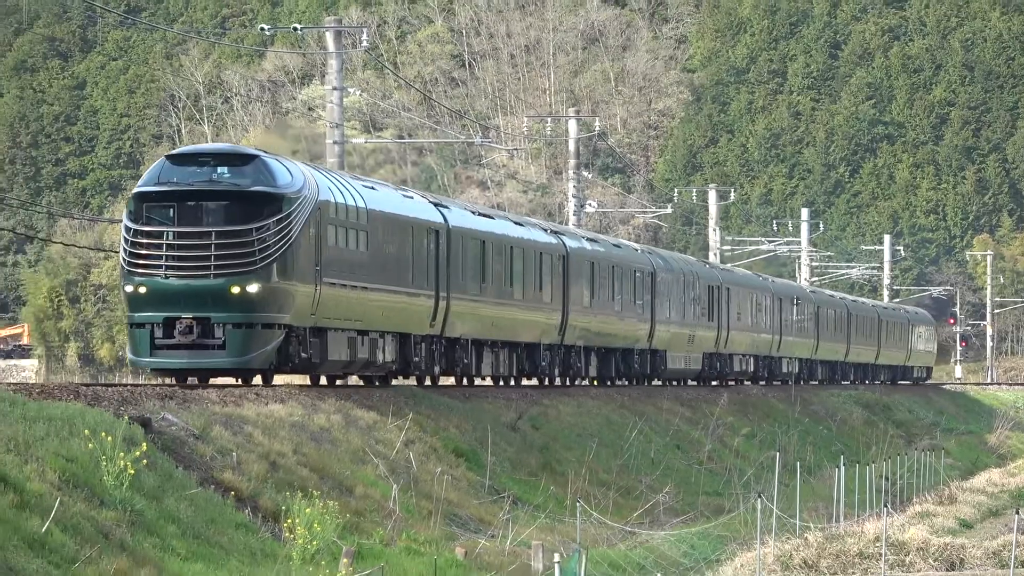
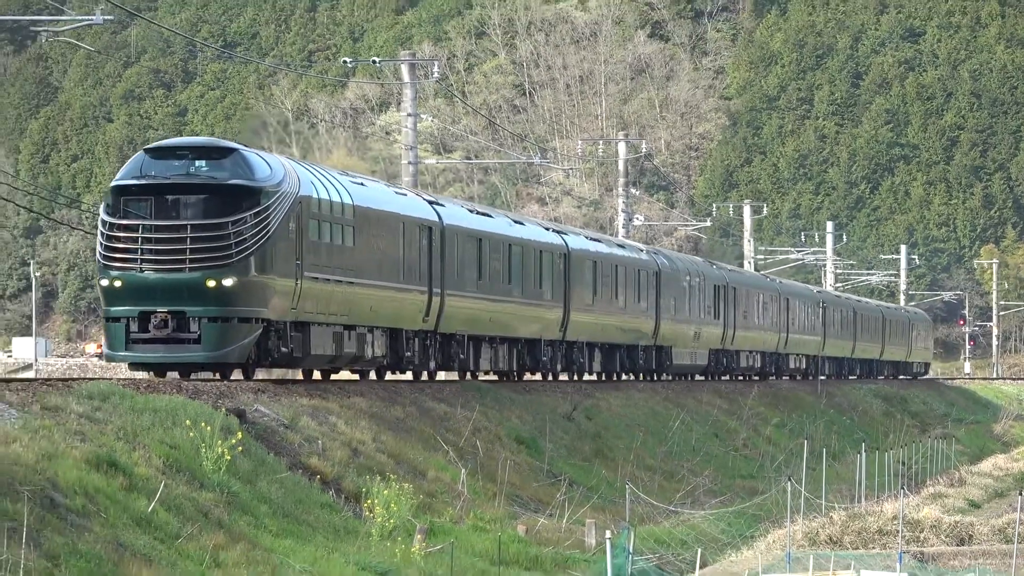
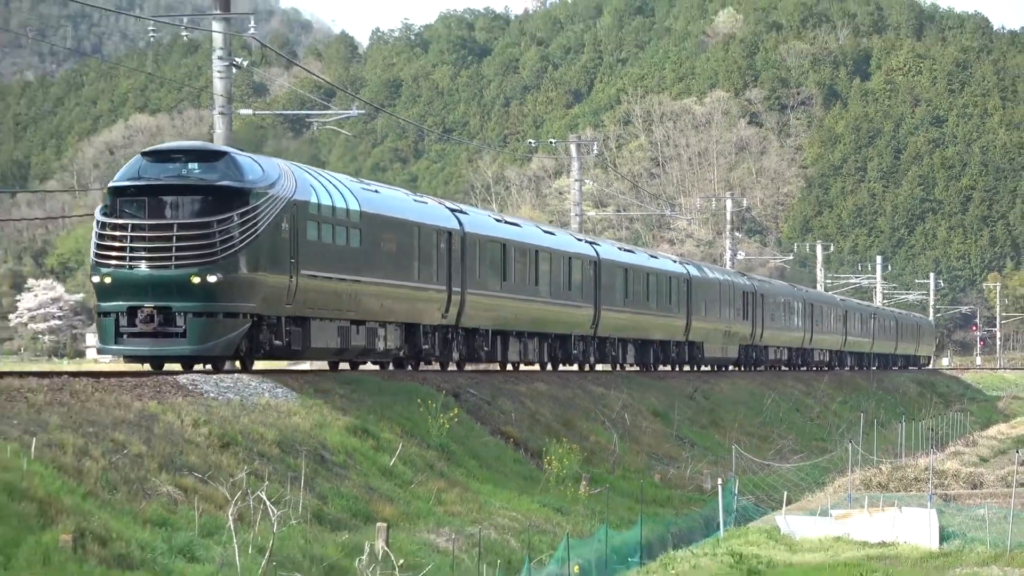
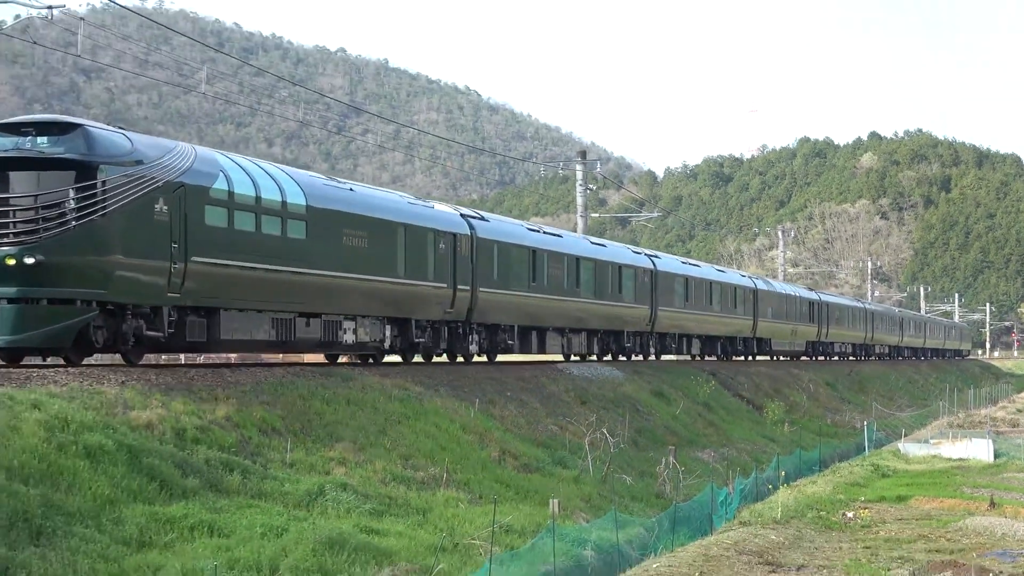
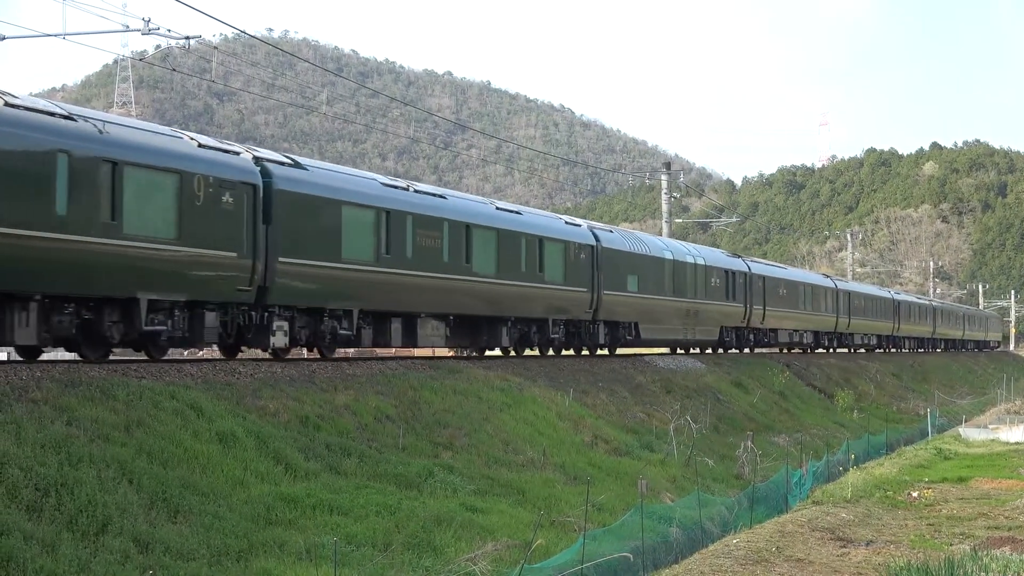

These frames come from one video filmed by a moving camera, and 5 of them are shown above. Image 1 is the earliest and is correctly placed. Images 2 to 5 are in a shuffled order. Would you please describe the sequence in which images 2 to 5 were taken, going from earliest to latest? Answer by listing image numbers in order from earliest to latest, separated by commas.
2, 3, 4, 5
